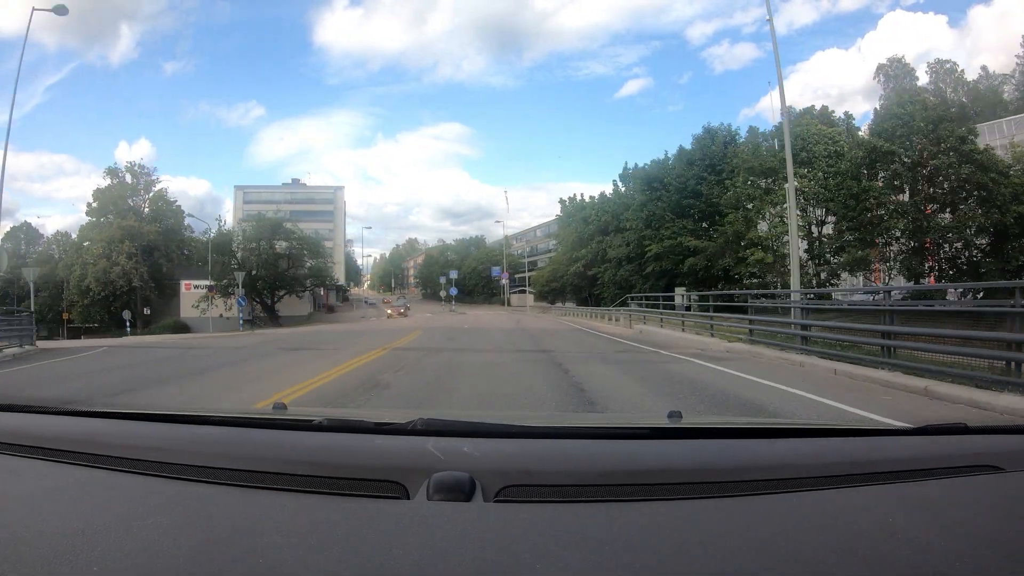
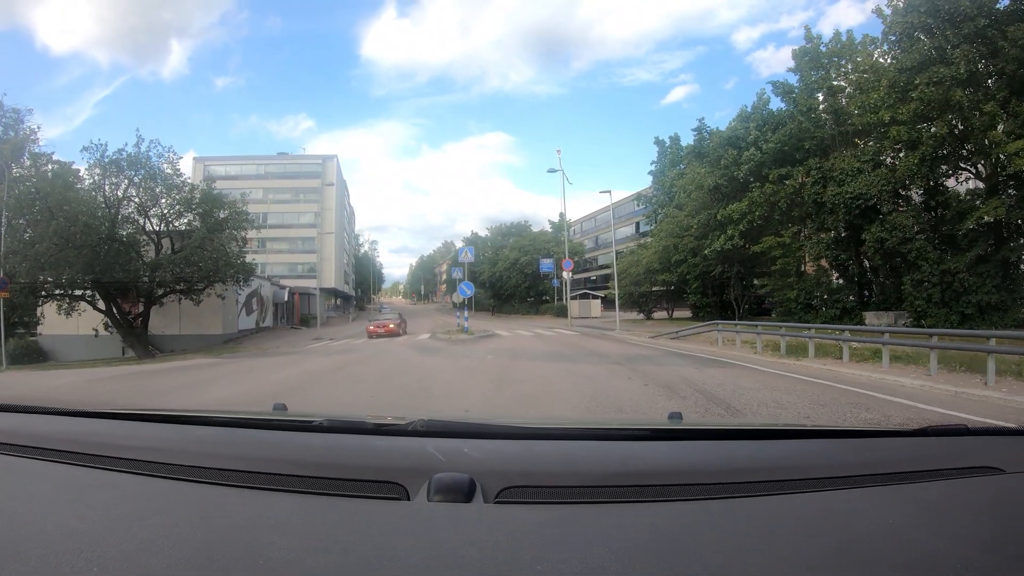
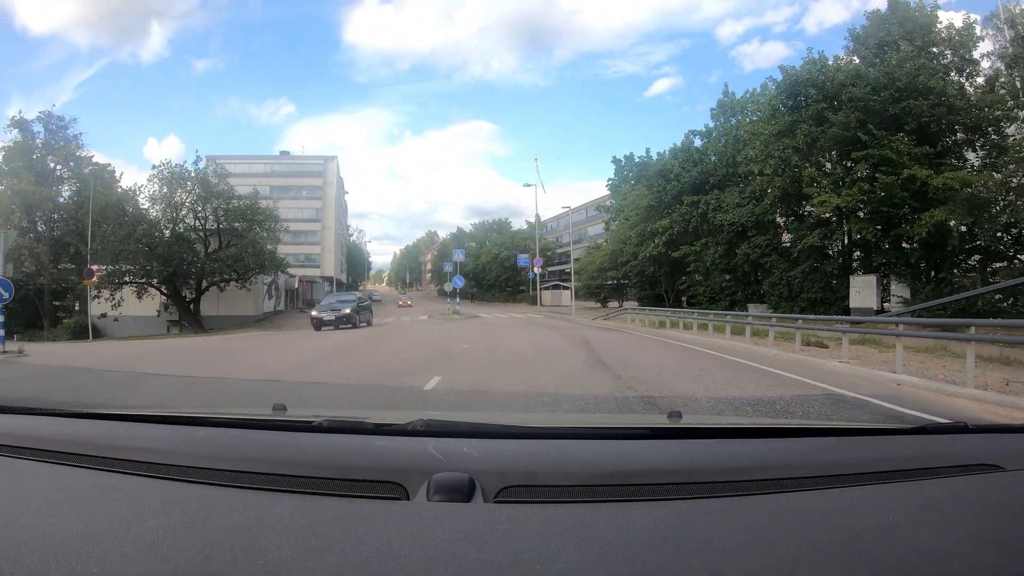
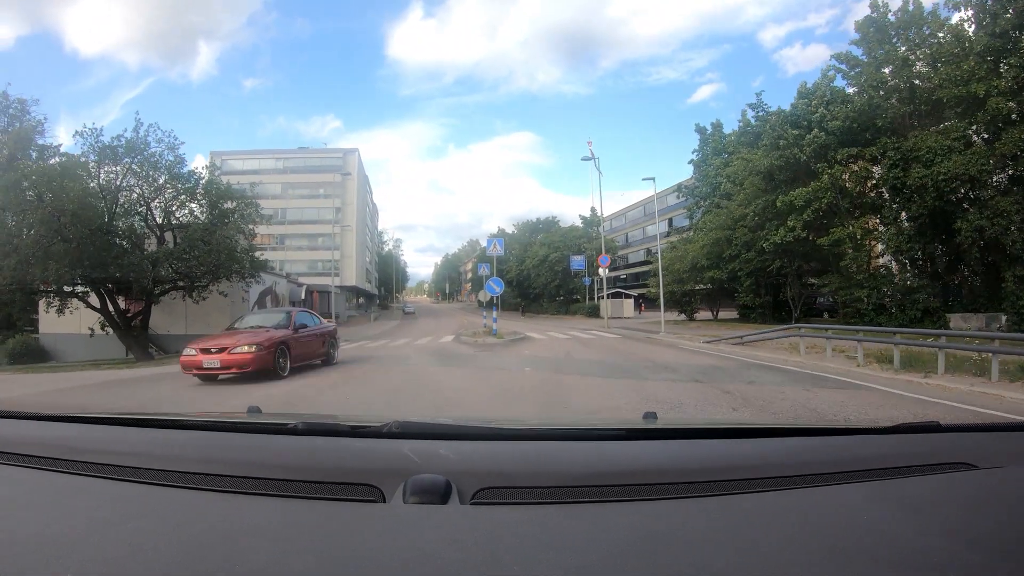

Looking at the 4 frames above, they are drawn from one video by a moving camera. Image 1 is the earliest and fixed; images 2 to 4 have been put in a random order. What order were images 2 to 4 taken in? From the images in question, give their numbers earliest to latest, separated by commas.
3, 2, 4
